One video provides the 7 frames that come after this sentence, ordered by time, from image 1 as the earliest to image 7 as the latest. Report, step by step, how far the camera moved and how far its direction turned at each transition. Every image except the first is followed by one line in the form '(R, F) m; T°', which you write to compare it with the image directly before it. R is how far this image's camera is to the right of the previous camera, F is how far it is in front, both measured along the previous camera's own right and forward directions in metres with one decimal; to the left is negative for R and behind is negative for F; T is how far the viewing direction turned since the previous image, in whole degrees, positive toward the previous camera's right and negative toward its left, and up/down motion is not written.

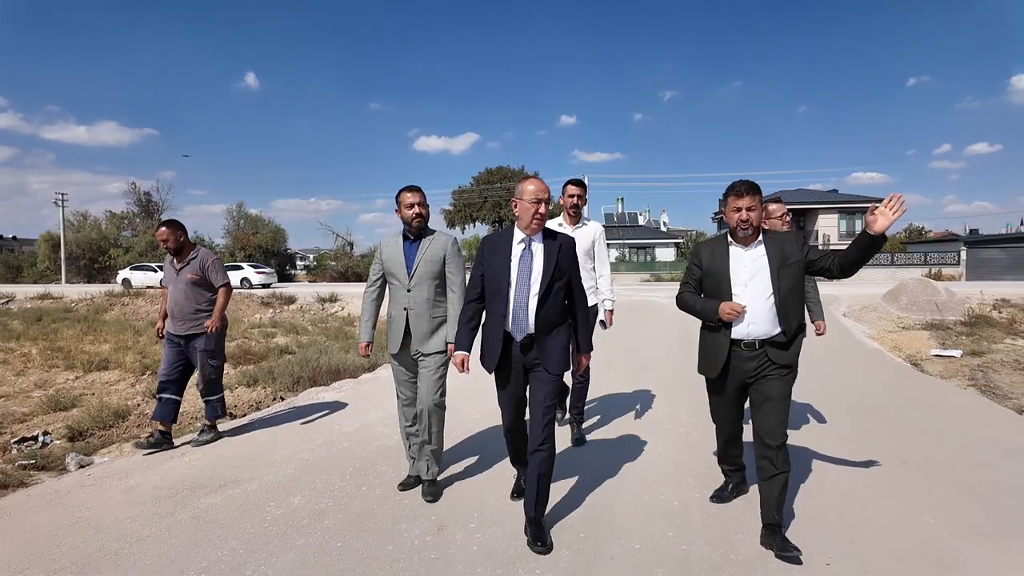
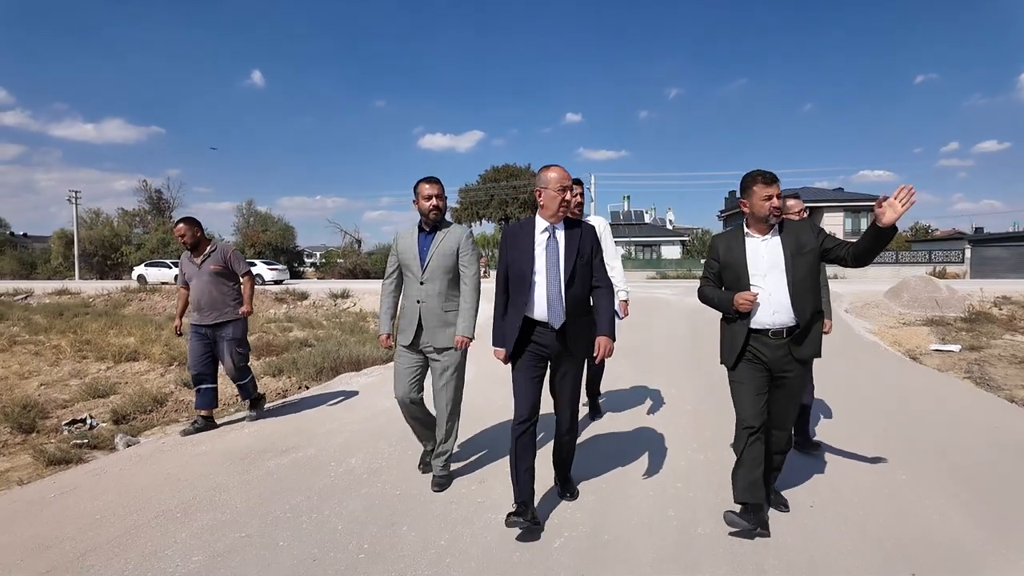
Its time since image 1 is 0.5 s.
(-0.1, -0.3) m; 0°
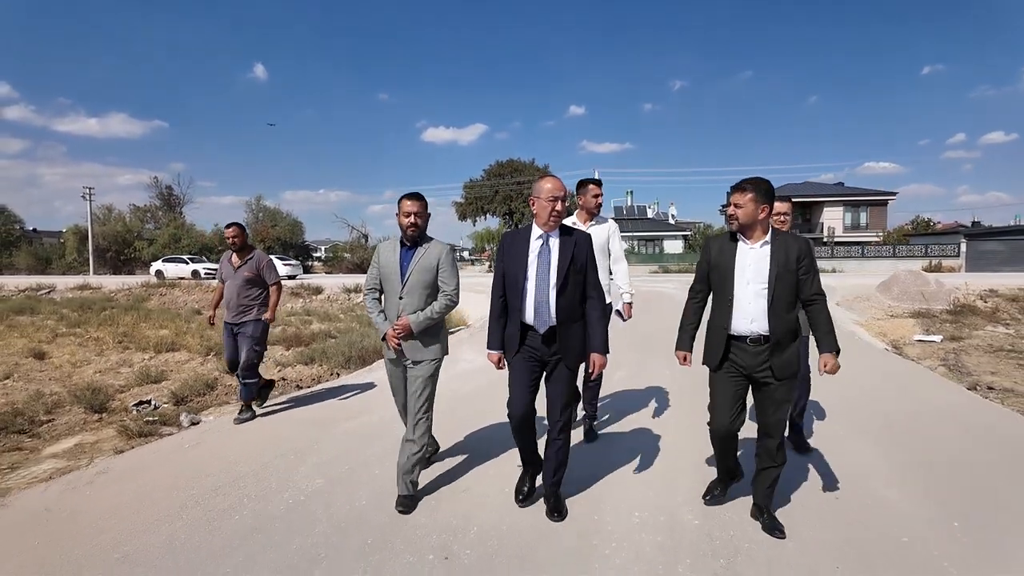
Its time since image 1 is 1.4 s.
(-0.1, -0.7) m; 0°
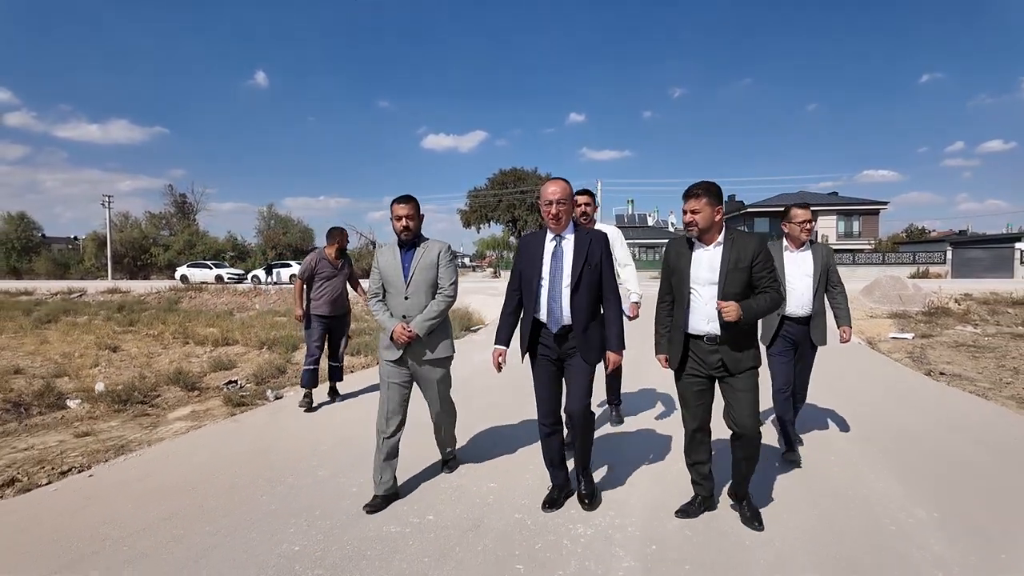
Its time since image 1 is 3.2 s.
(-0.3, -1.2) m; 0°
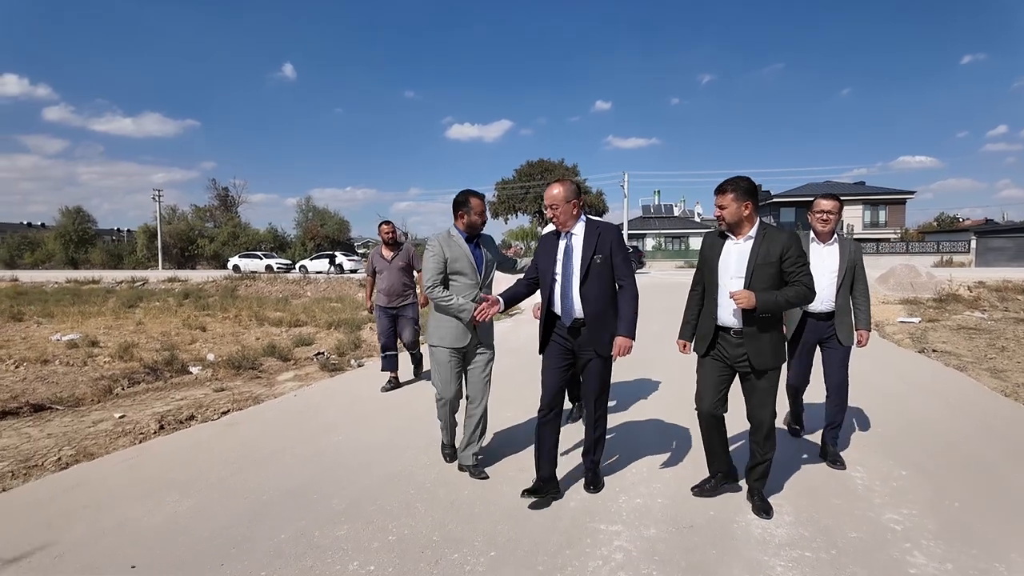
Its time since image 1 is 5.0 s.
(-0.2, -1.2) m; -2°
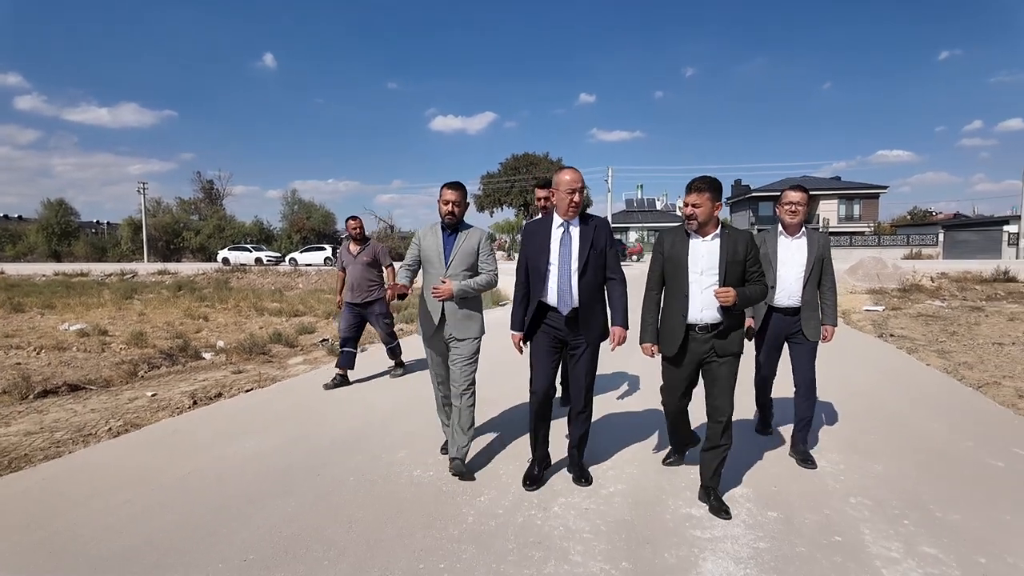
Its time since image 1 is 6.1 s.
(-0.1, -0.6) m; +2°
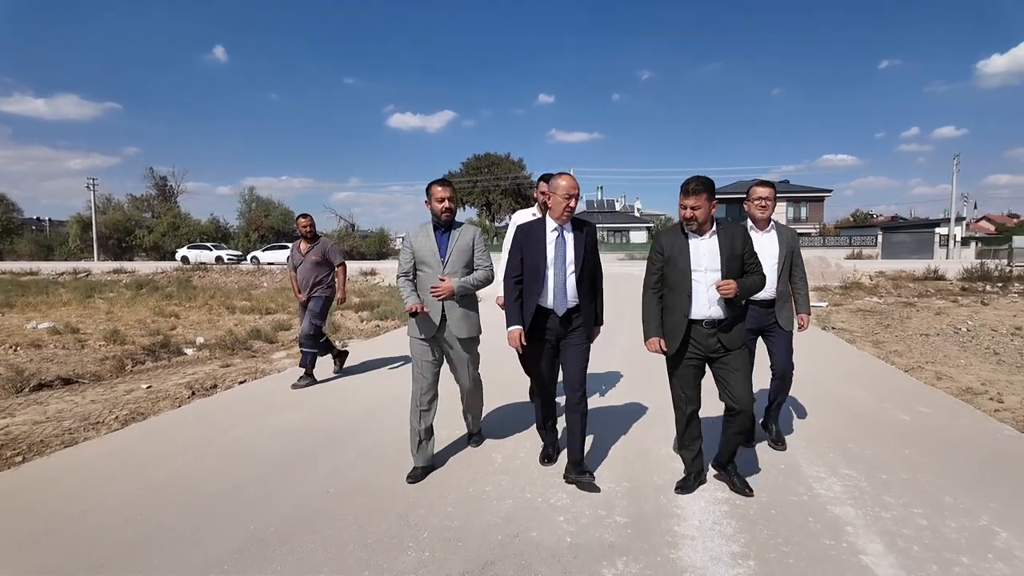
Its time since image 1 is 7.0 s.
(-0.2, -0.5) m; +4°
